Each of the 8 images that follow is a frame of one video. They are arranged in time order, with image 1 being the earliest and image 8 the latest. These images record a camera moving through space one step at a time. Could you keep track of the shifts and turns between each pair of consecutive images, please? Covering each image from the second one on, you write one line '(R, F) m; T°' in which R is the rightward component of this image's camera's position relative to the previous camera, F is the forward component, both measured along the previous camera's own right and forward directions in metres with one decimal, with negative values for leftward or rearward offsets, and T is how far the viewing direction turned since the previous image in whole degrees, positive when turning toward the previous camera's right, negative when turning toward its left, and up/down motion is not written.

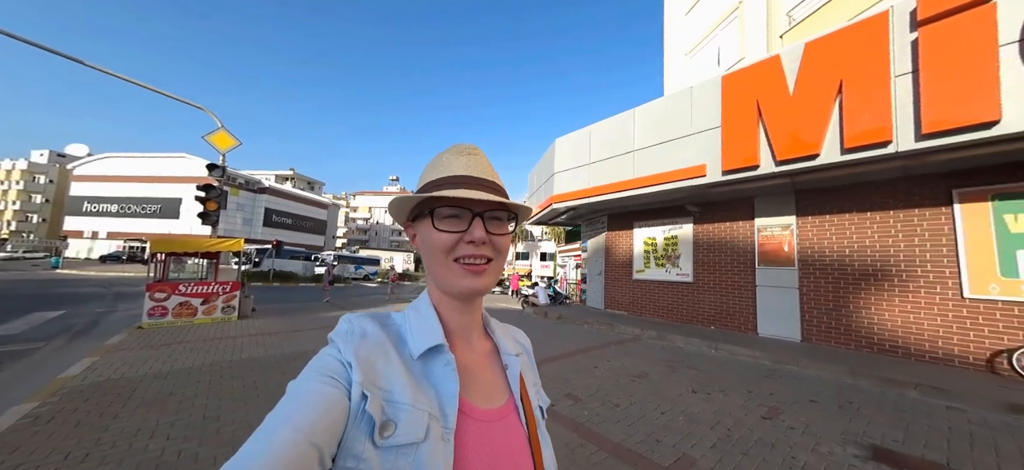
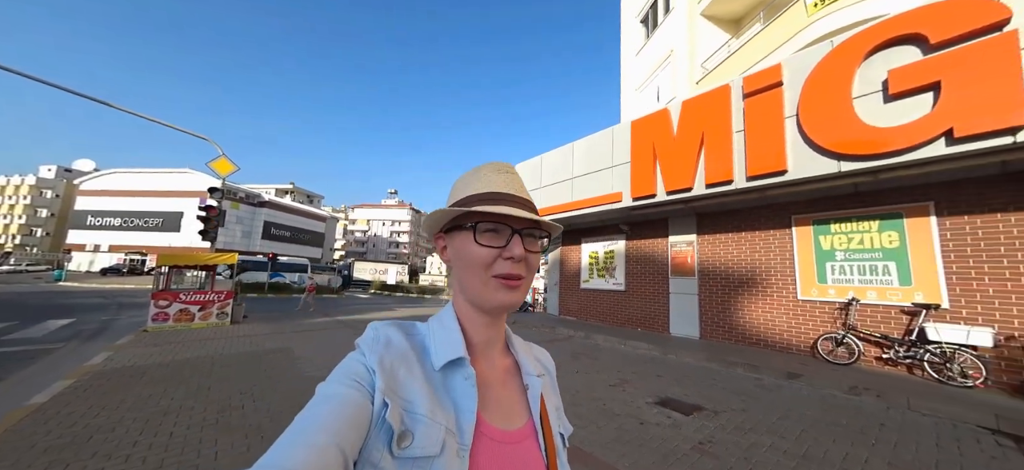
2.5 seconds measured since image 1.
(+1.4, -1.5) m; 0°
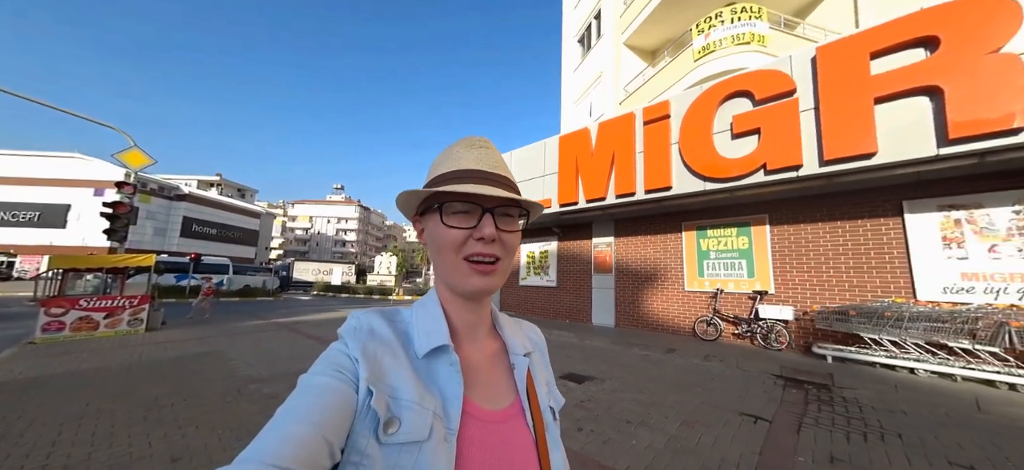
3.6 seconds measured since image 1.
(+0.5, -0.9) m; +8°
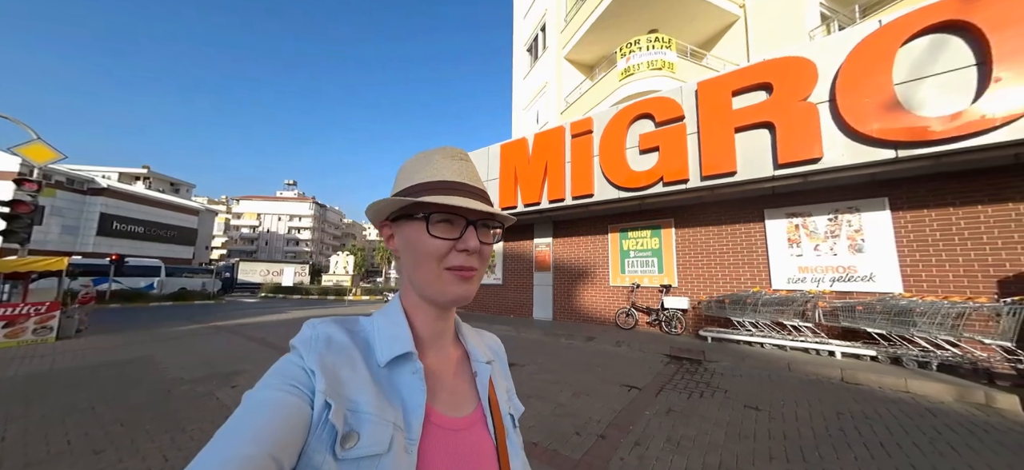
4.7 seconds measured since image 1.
(+0.7, -0.7) m; +6°
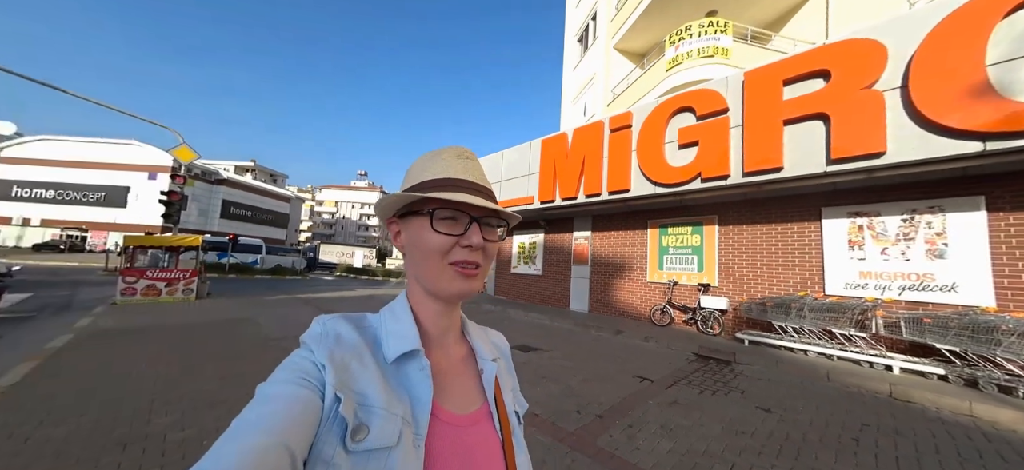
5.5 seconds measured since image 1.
(+0.5, -0.4) m; -10°
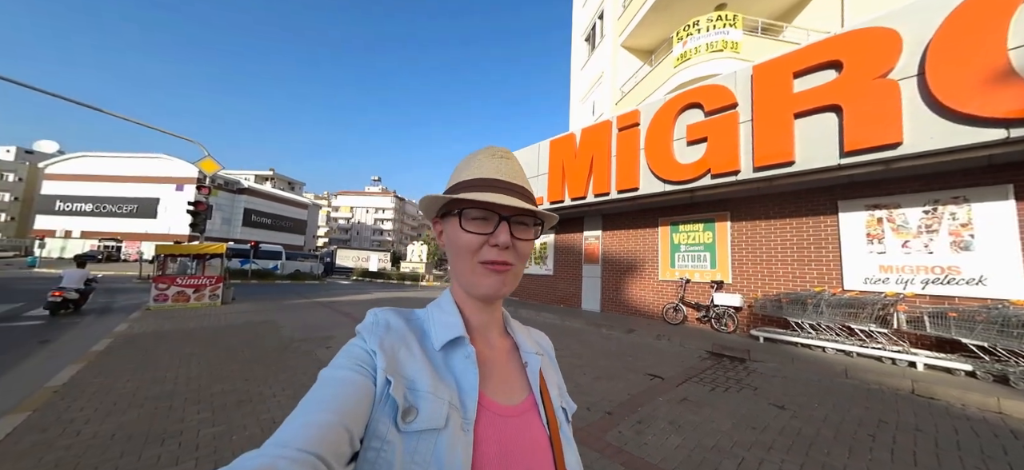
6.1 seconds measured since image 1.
(+0.1, -0.1) m; -2°
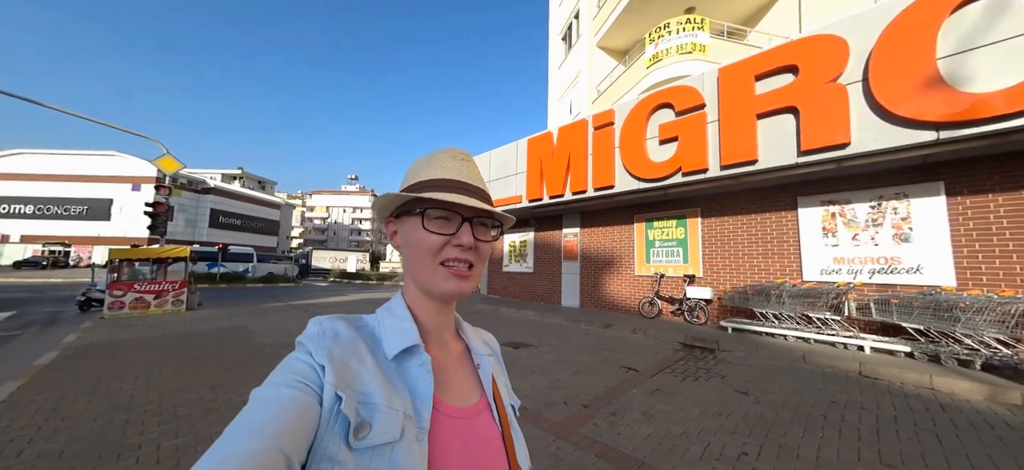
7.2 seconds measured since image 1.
(+0.1, 0.0) m; +3°
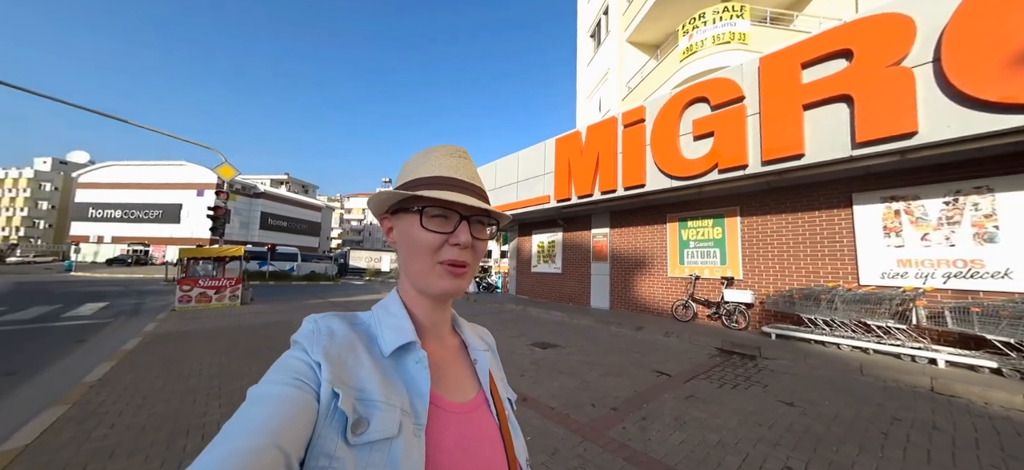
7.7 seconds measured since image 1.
(0.0, 0.0) m; -5°
